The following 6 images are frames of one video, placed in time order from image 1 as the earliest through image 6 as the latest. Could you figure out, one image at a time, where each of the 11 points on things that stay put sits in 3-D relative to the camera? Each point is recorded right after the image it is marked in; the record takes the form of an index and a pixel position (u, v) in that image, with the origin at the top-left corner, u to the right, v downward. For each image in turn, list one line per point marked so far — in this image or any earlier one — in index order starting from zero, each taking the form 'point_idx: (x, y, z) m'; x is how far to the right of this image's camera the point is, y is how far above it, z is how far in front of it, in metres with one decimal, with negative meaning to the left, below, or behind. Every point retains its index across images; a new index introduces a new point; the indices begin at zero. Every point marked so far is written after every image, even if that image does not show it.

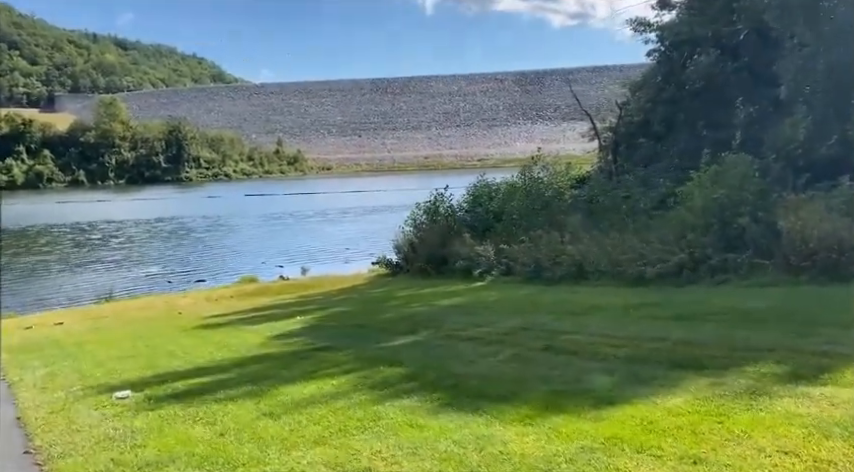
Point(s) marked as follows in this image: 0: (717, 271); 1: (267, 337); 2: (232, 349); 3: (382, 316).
0: (+3.6, -0.4, +9.5) m
1: (-1.9, -1.2, +9.1) m
2: (-2.1, -1.2, +8.4) m
3: (-0.6, -1.0, +10.0) m
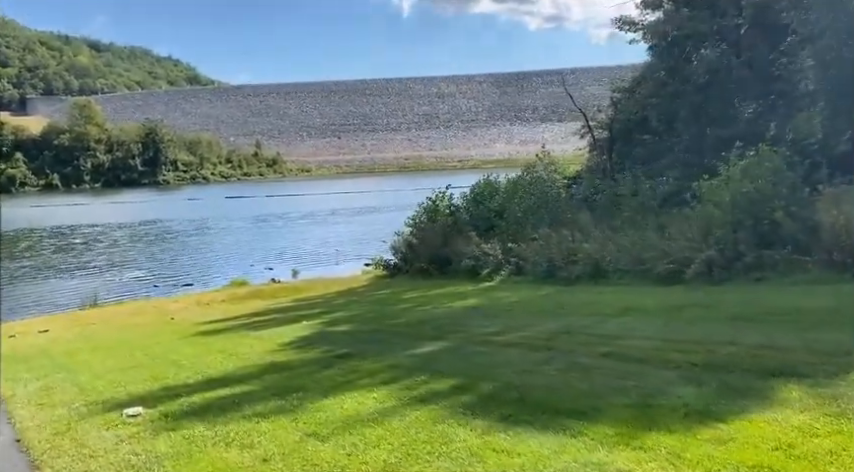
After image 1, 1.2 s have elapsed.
0: (+3.8, -0.4, +9.0) m
1: (-1.7, -1.2, +8.5) m
2: (-1.9, -1.2, +7.8) m
3: (-0.4, -1.0, +9.4) m
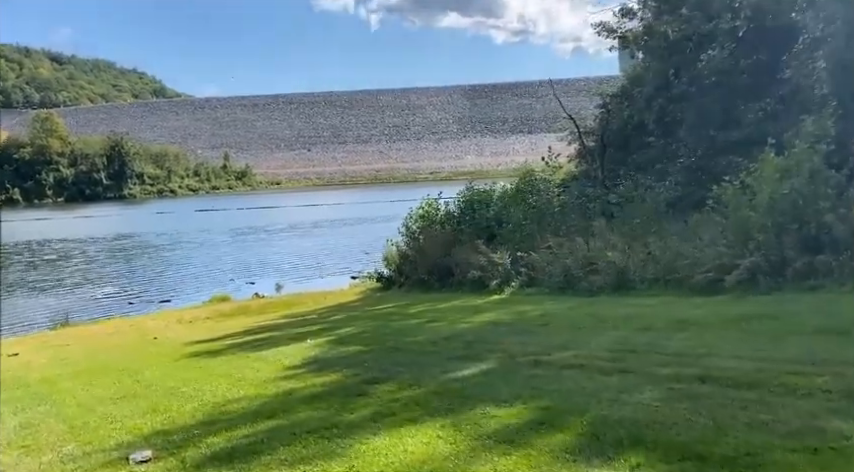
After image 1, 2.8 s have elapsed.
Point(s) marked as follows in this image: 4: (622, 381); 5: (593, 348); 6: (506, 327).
0: (+4.0, -0.4, +8.3) m
1: (-1.4, -1.3, +7.6) m
2: (-1.6, -1.3, +6.9) m
3: (-0.1, -1.1, +8.6) m
4: (+1.2, -0.9, +4.9) m
5: (+1.3, -0.9, +6.3) m
6: (+0.9, -1.0, +8.4) m
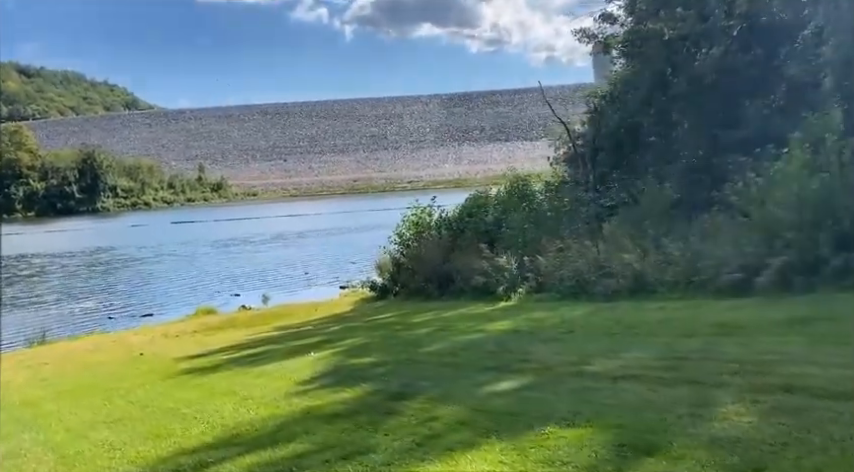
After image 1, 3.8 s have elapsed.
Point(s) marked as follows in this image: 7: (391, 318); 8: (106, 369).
0: (+4.2, -0.4, +7.9) m
1: (-1.2, -1.3, +7.0) m
2: (-1.3, -1.3, +6.3) m
3: (0.0, -1.2, +8.0) m
4: (+1.5, -0.9, +4.4) m
5: (+1.6, -0.9, +5.8) m
6: (+1.0, -1.0, +7.8) m
7: (-0.6, -1.3, +11.9) m
8: (-4.1, -1.7, +9.8) m
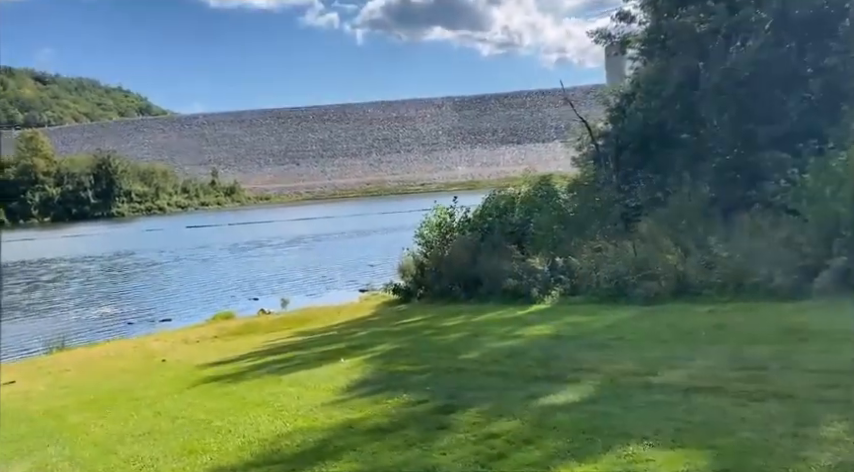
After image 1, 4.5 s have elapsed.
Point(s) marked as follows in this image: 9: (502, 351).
0: (+4.6, -0.4, +7.4) m
1: (-0.8, -1.3, +6.6) m
2: (-1.0, -1.4, +5.9) m
3: (+0.4, -1.2, +7.6) m
4: (+1.8, -0.9, +4.0) m
5: (+1.9, -0.9, +5.3) m
6: (+1.4, -1.0, +7.4) m
7: (-0.1, -1.3, +11.5) m
8: (-3.6, -1.7, +9.5) m
9: (+0.7, -1.1, +7.5) m
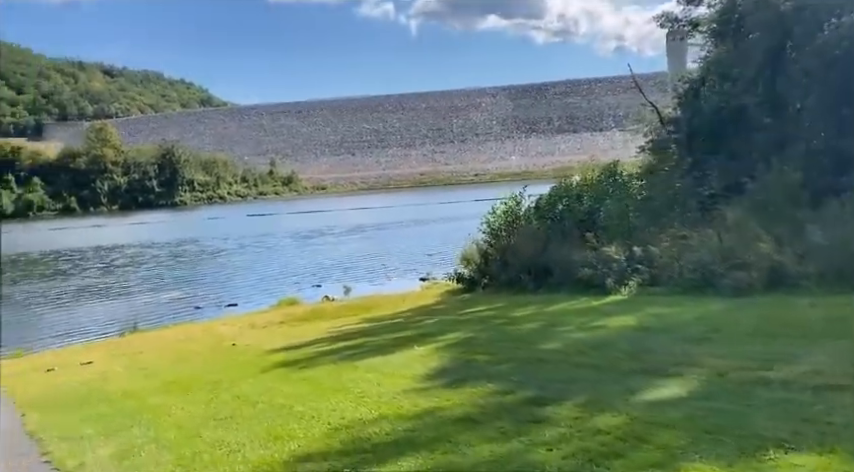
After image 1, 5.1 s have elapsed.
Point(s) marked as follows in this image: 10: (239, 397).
0: (+5.3, -0.3, +6.9) m
1: (-0.1, -1.2, +6.4) m
2: (-0.3, -1.2, +5.7) m
3: (+1.2, -1.0, +7.3) m
4: (+2.3, -0.8, +3.6) m
5: (+2.5, -0.8, +5.0) m
6: (+2.2, -0.9, +7.1) m
7: (+0.9, -1.1, +11.3) m
8: (-2.7, -1.5, +9.5) m
9: (+1.5, -1.0, +7.2) m
10: (-1.6, -1.4, +6.6) m
